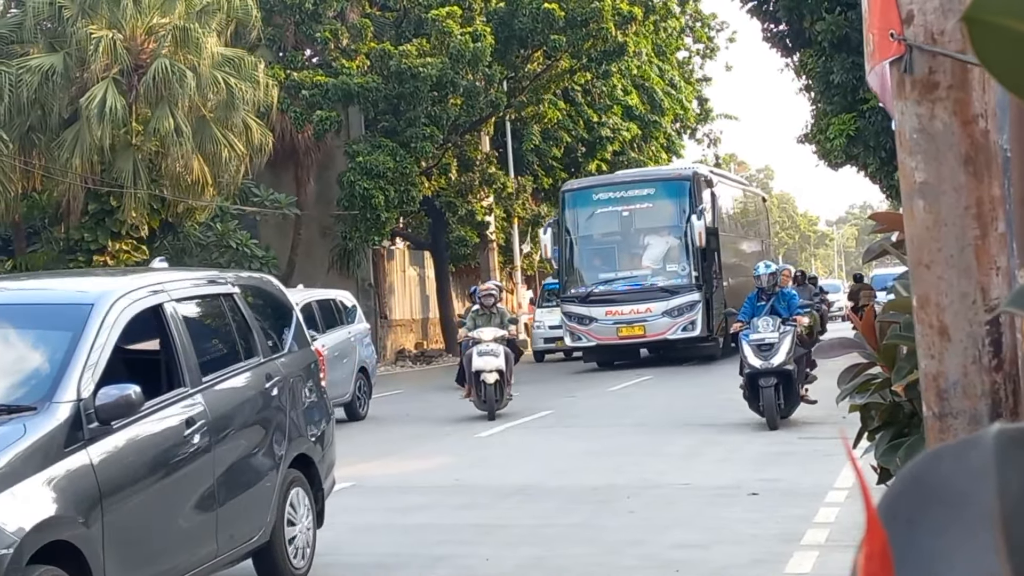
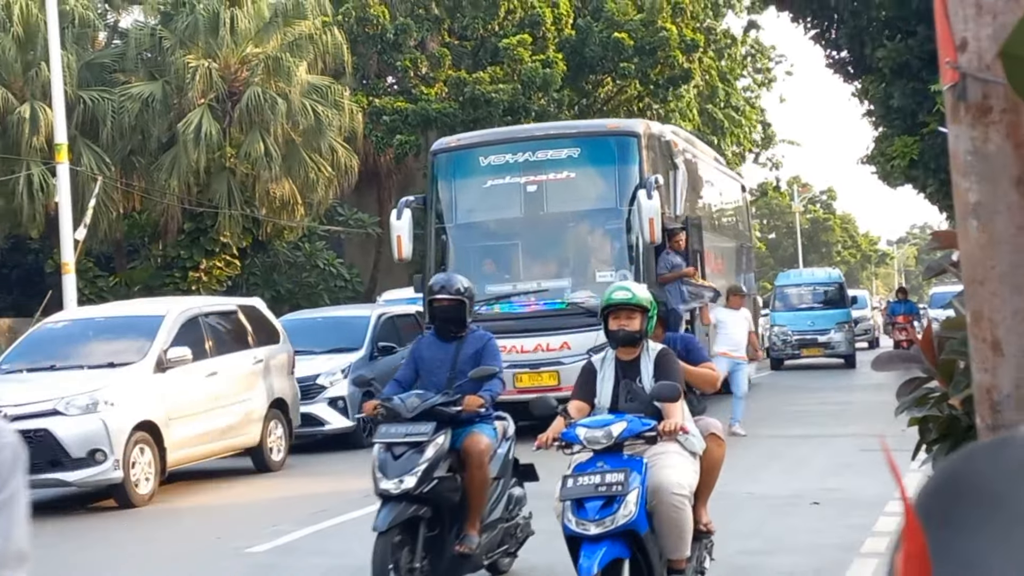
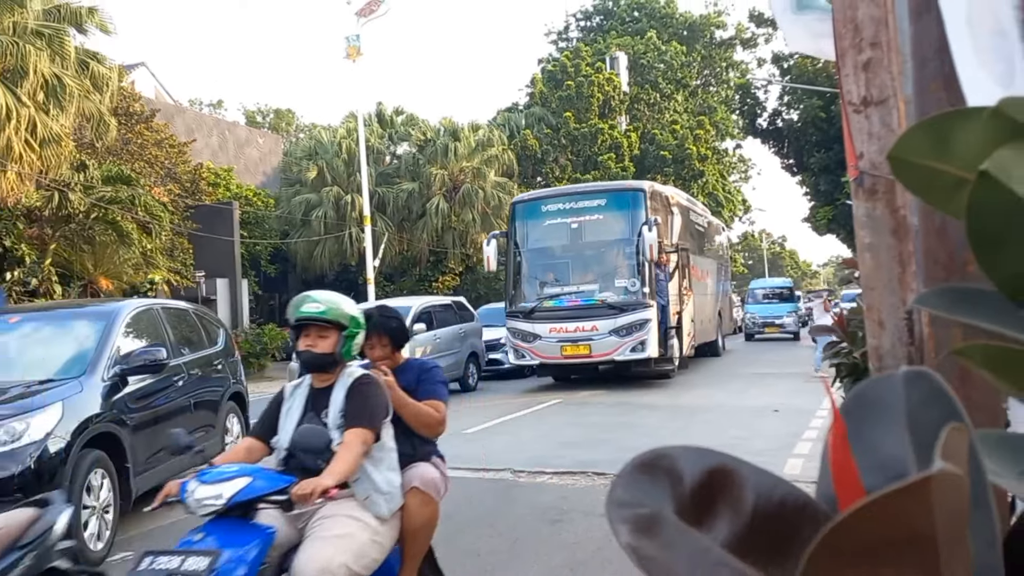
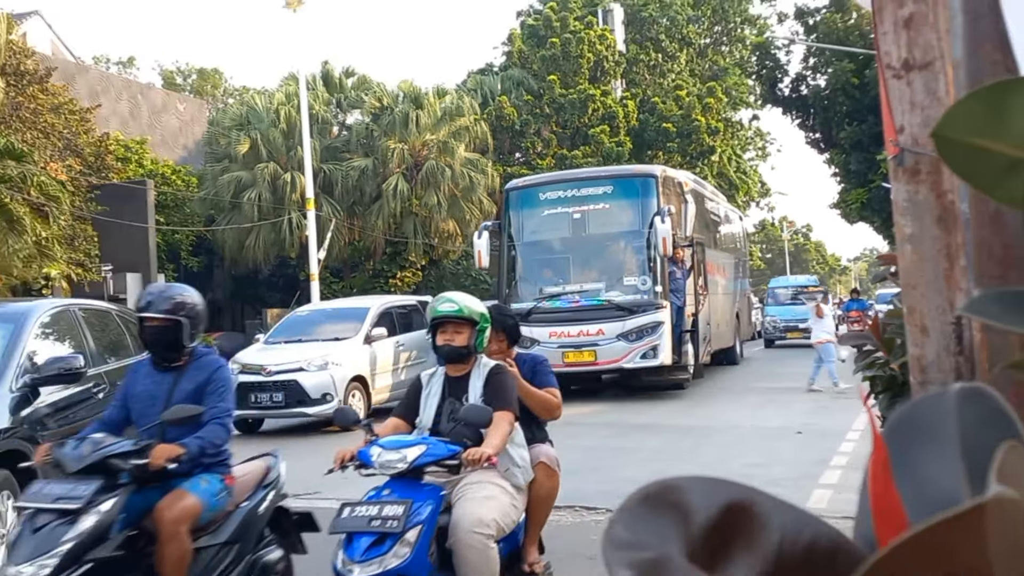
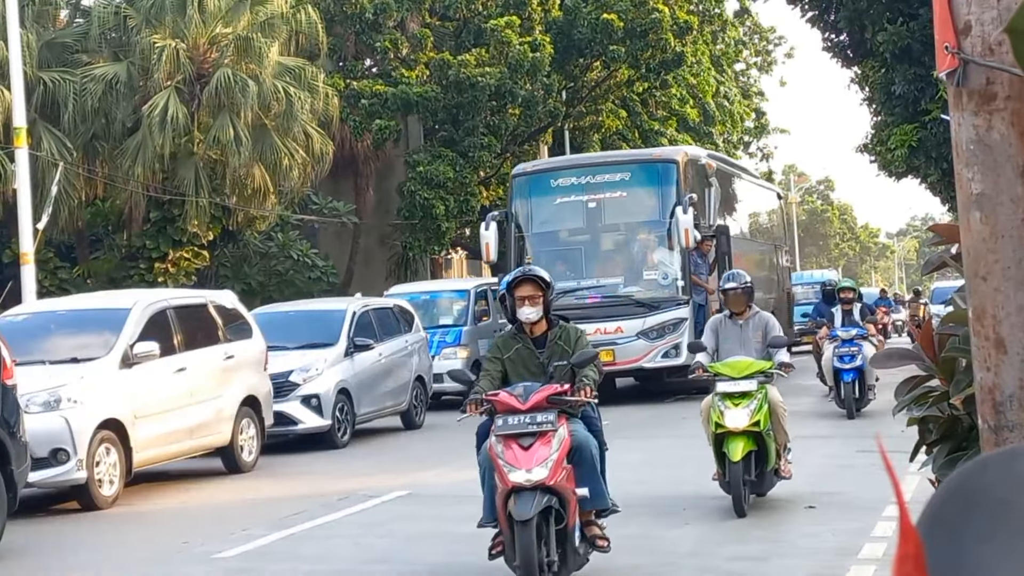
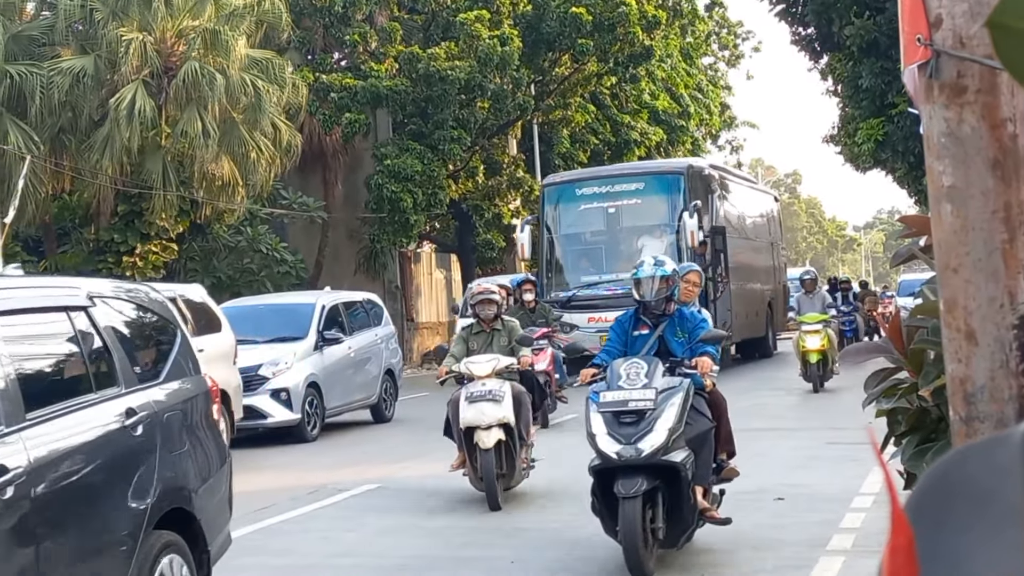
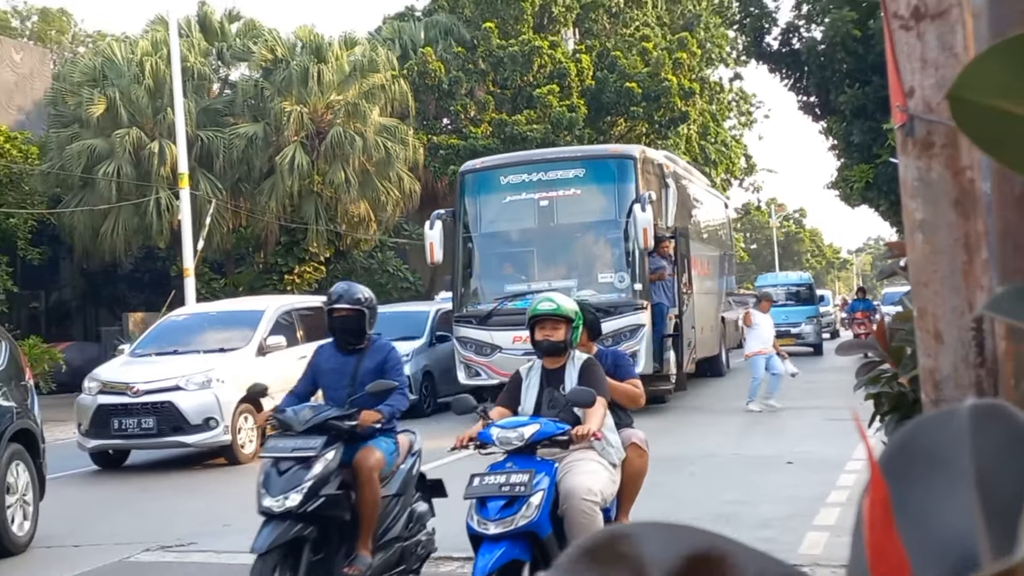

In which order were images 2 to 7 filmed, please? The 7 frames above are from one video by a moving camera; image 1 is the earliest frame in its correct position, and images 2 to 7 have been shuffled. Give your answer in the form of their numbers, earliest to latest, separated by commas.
6, 5, 2, 7, 4, 3
